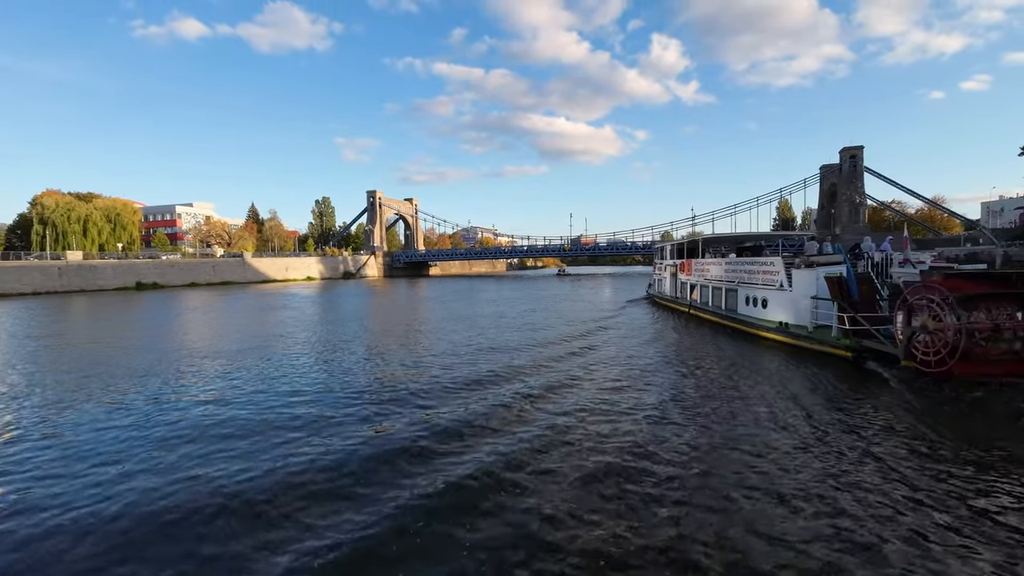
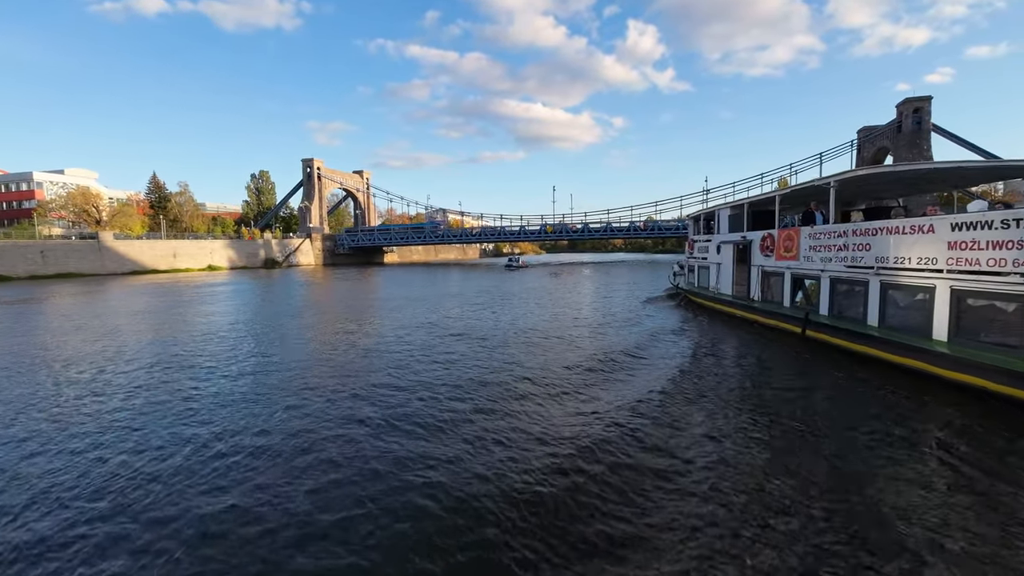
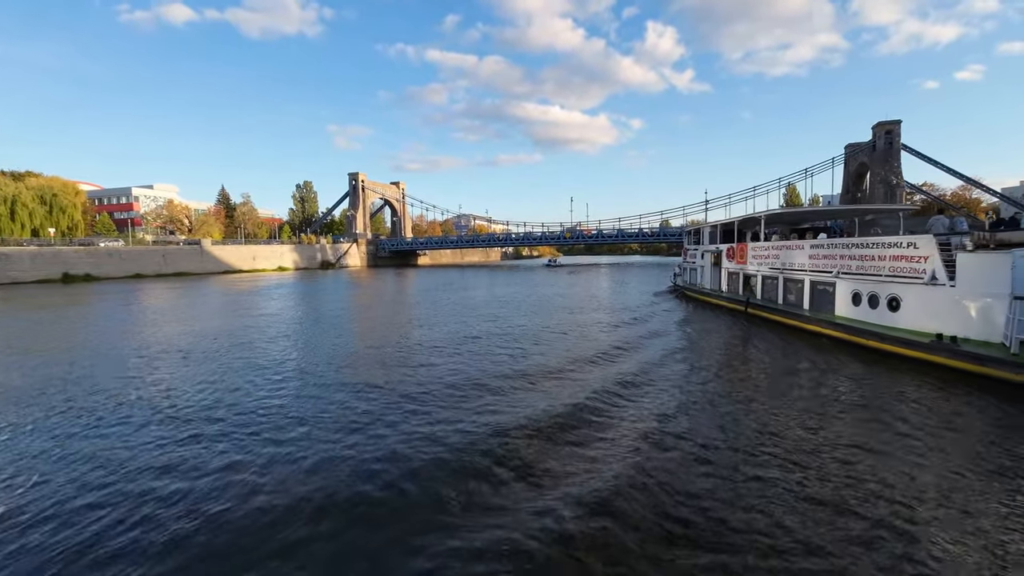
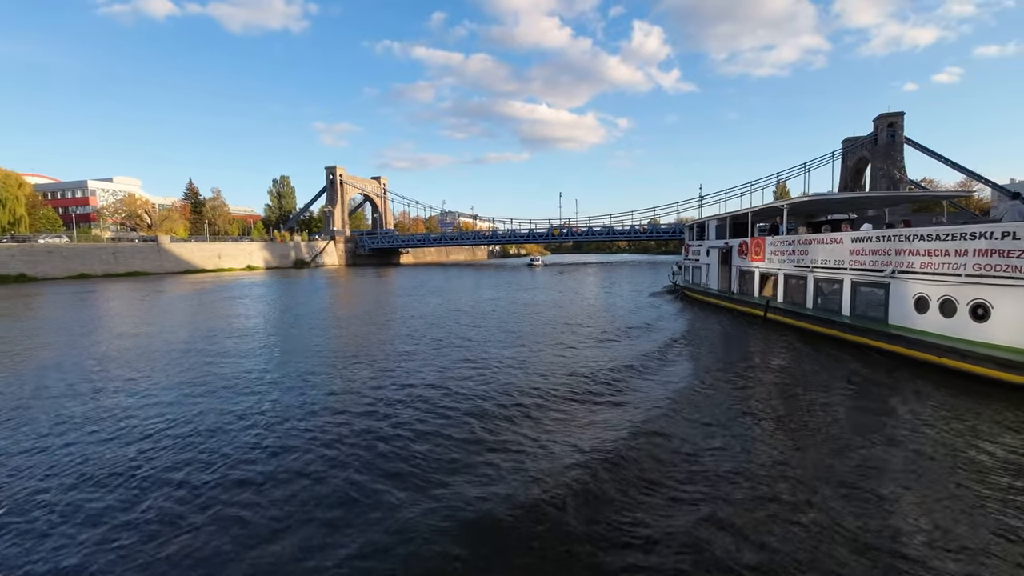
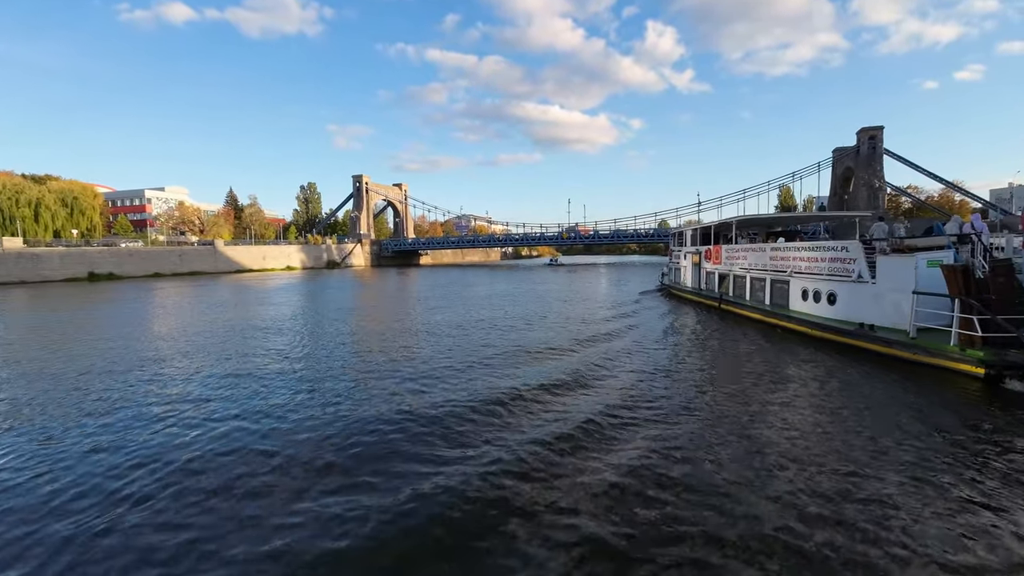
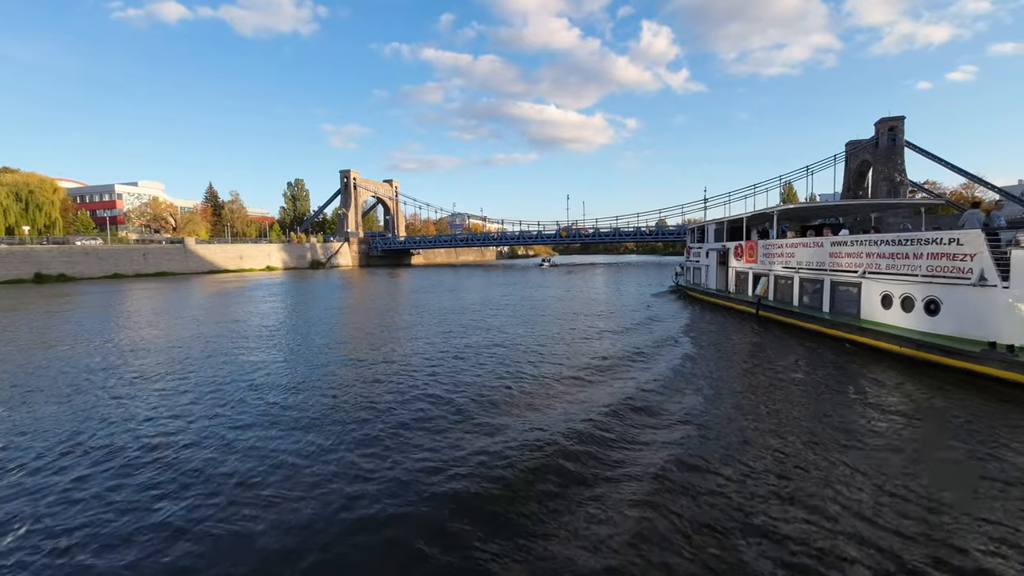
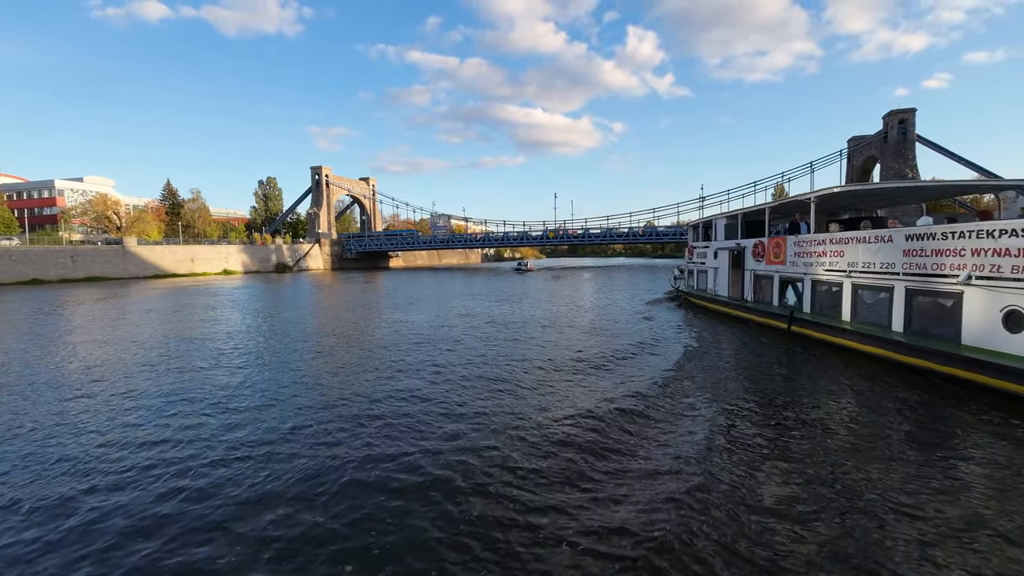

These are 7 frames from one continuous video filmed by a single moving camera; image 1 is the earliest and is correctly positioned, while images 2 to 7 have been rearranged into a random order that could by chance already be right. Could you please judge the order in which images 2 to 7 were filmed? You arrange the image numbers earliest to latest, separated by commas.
5, 3, 6, 4, 7, 2
